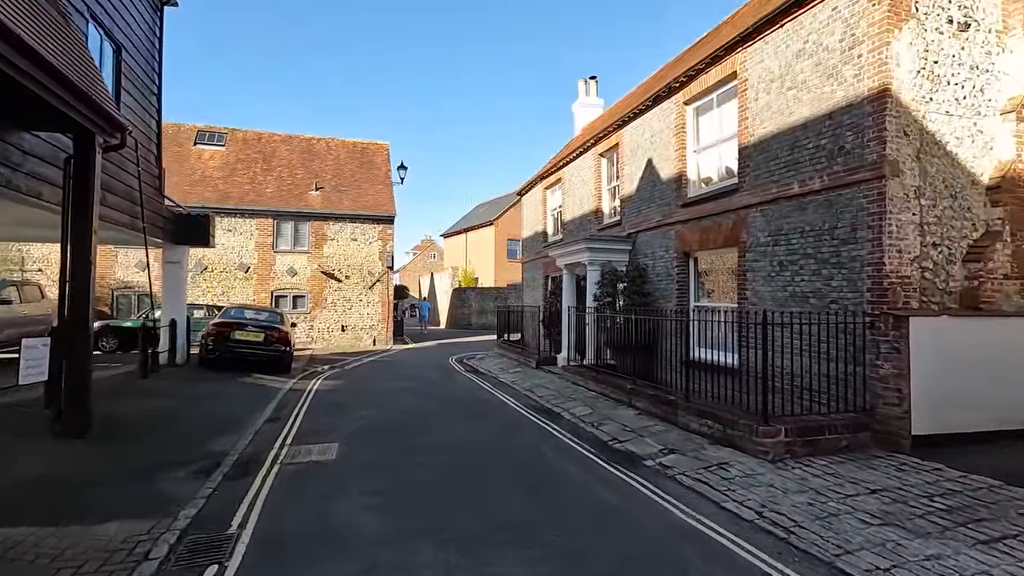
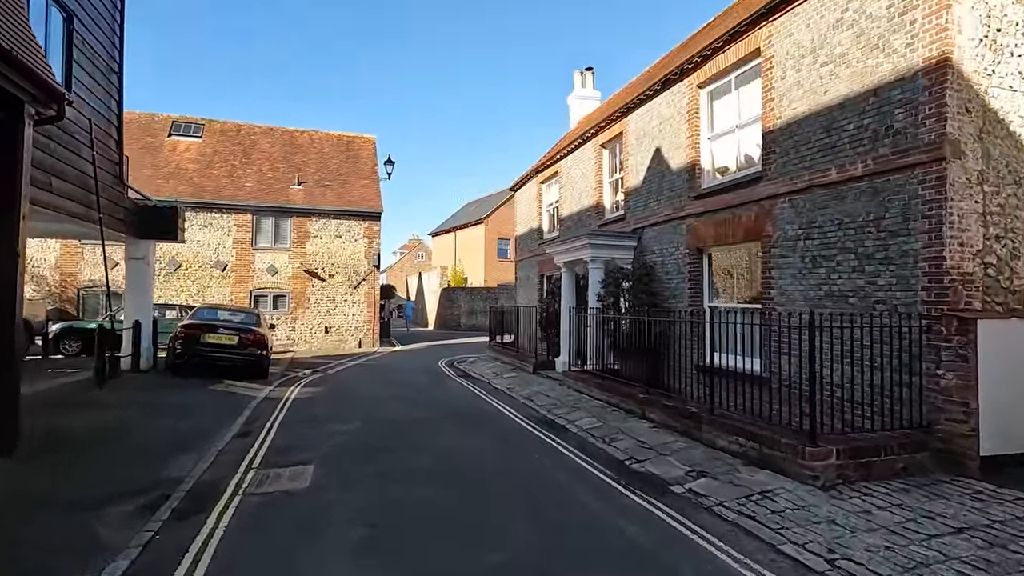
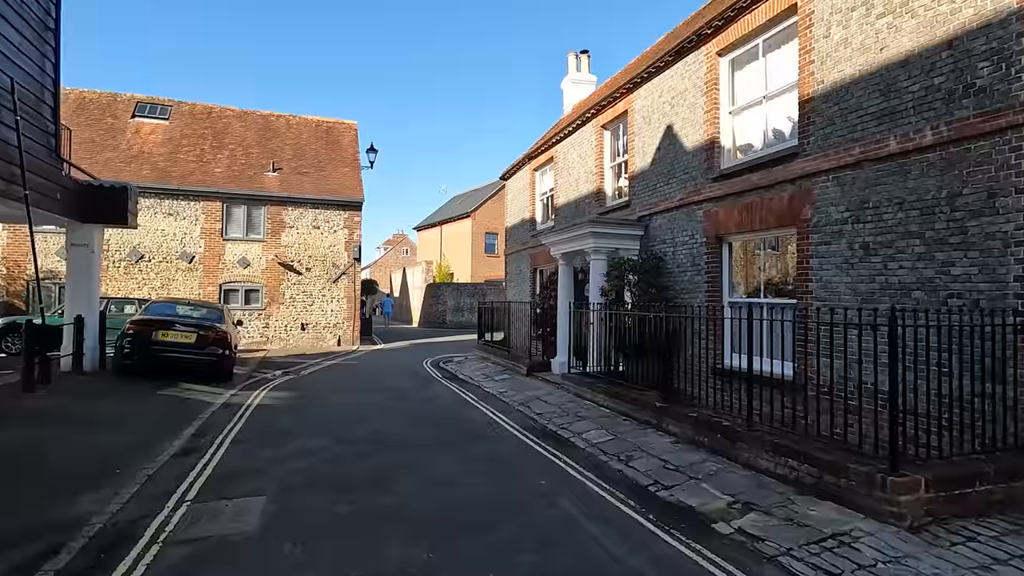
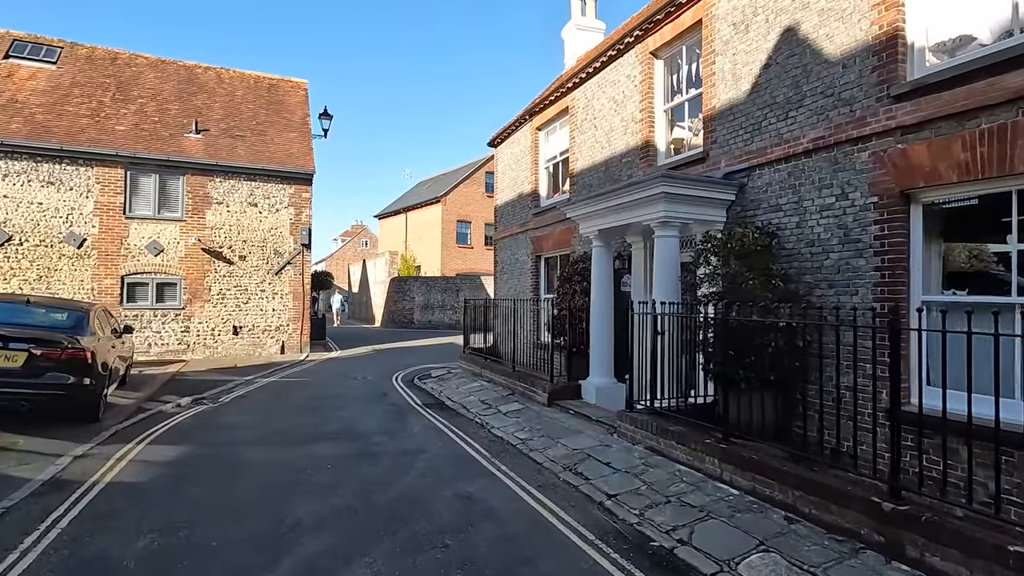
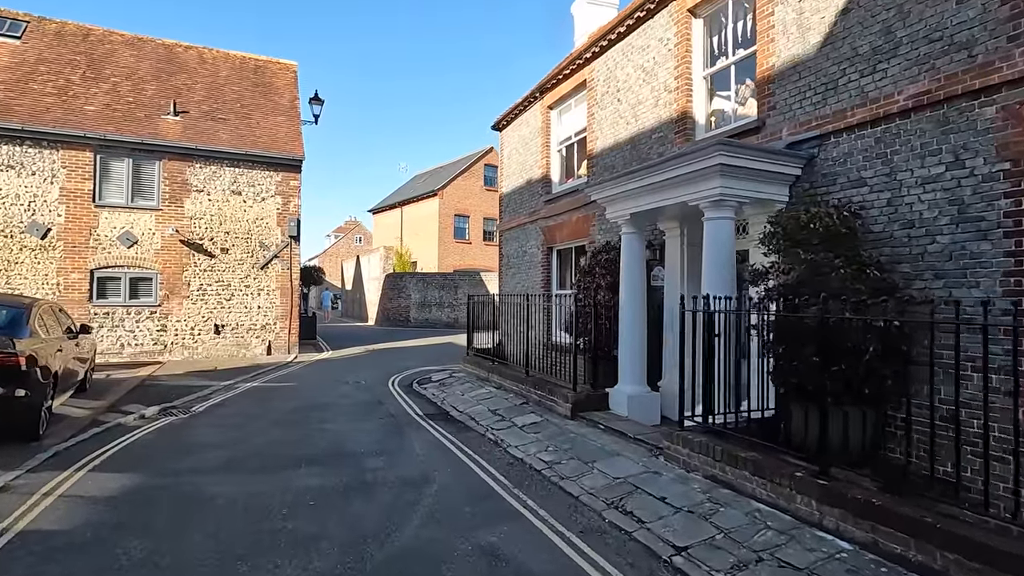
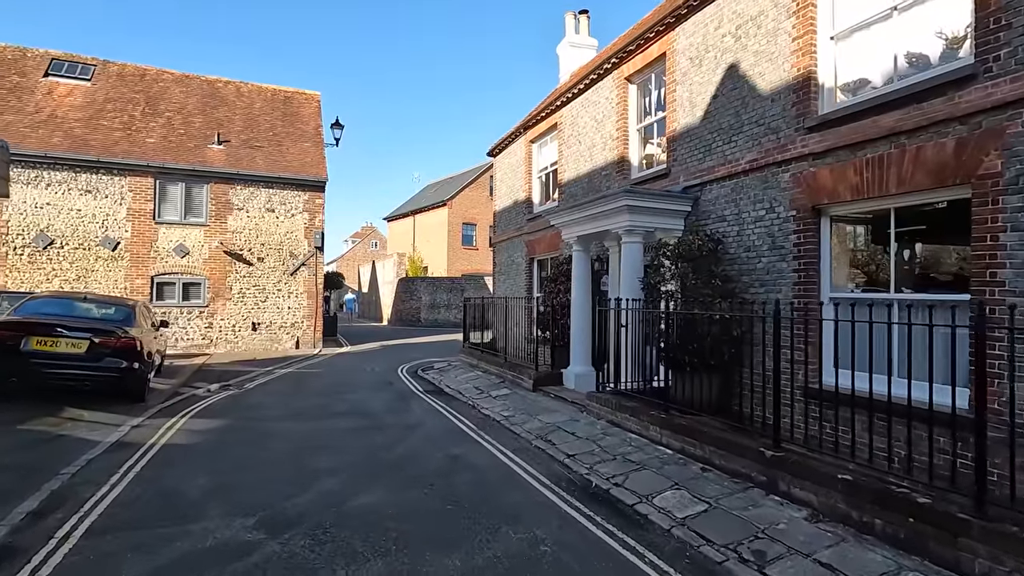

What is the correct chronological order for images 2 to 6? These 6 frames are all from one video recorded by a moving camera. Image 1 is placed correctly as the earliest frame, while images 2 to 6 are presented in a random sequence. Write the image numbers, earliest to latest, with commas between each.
2, 3, 6, 4, 5
